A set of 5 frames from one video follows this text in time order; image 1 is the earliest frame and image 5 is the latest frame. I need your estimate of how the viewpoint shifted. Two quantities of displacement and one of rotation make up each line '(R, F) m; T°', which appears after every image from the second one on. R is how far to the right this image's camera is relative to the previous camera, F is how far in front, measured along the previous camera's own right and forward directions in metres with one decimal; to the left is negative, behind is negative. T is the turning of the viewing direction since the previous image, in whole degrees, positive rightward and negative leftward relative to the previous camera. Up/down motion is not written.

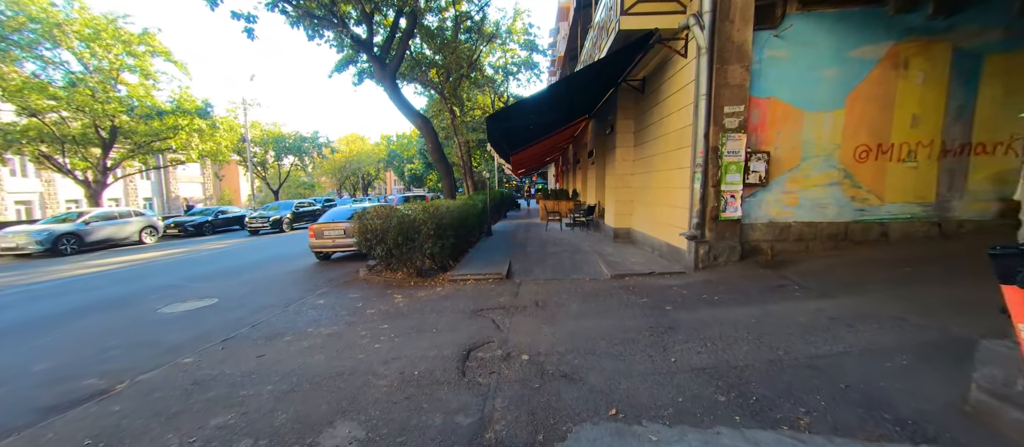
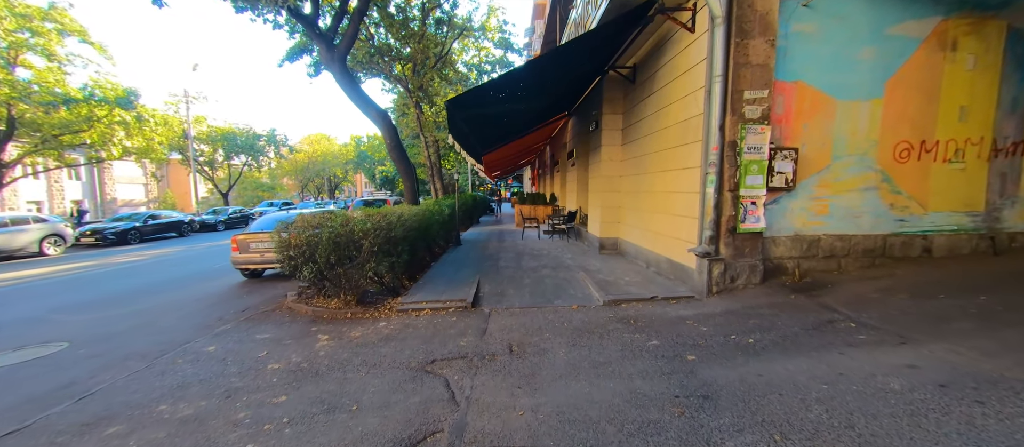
(+0.1, +1.3) m; +4°
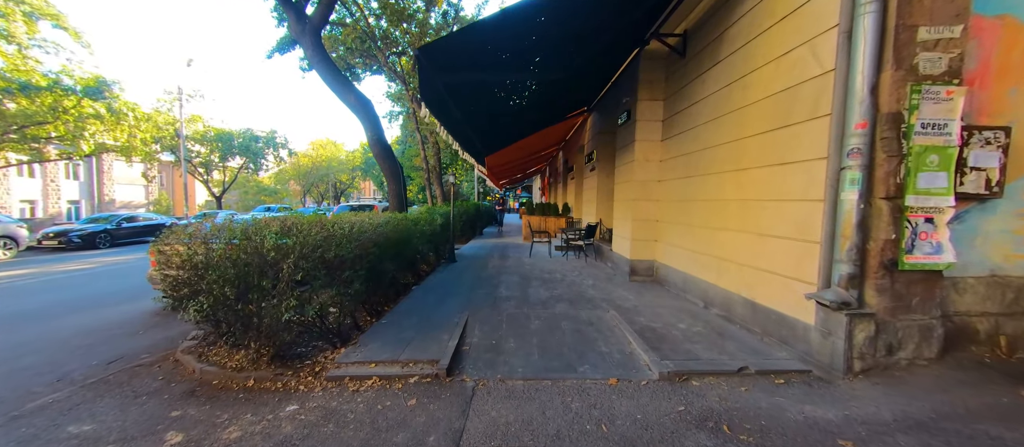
(0.0, +1.7) m; -1°
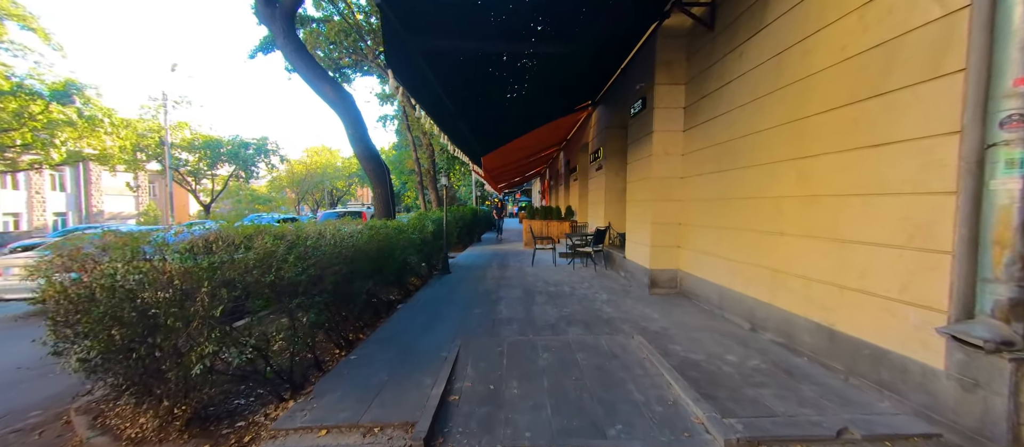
(0.0, +0.8) m; 0°
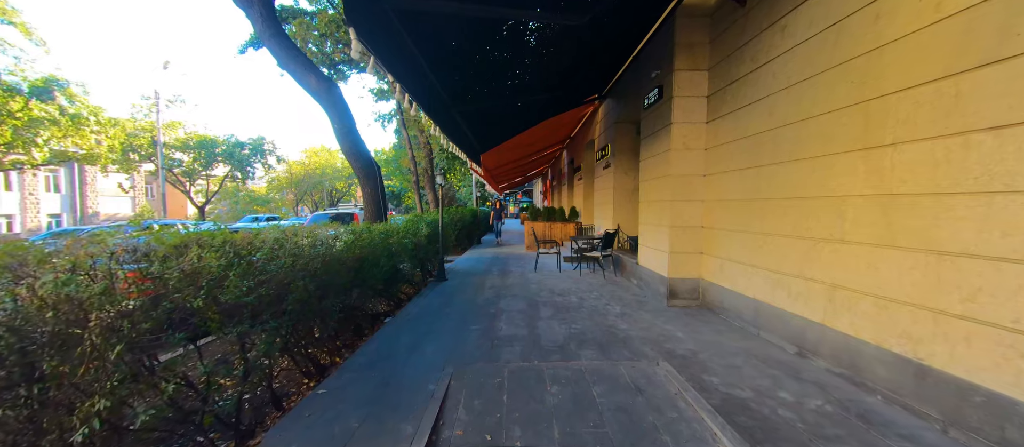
(0.0, +0.6) m; 0°
